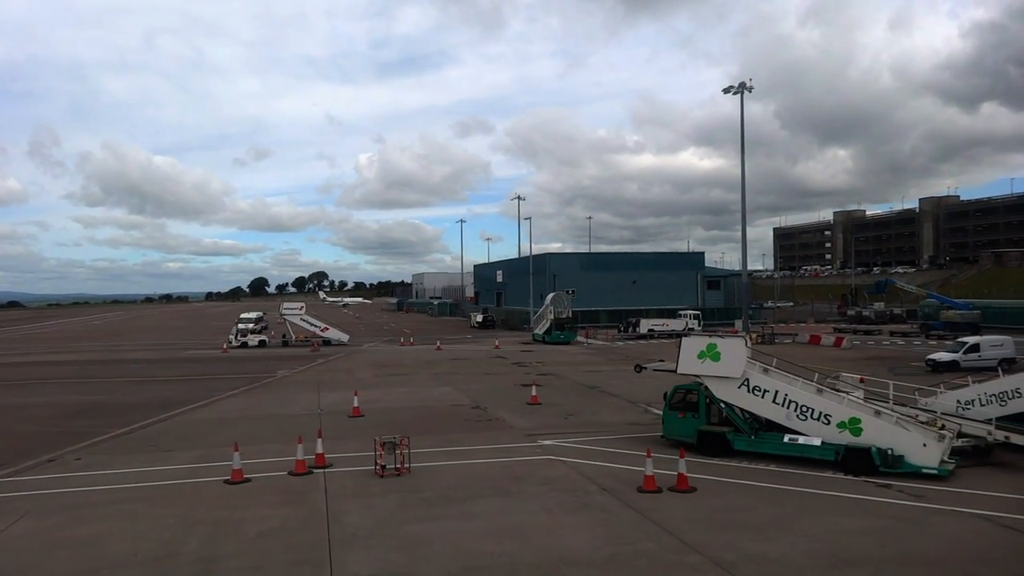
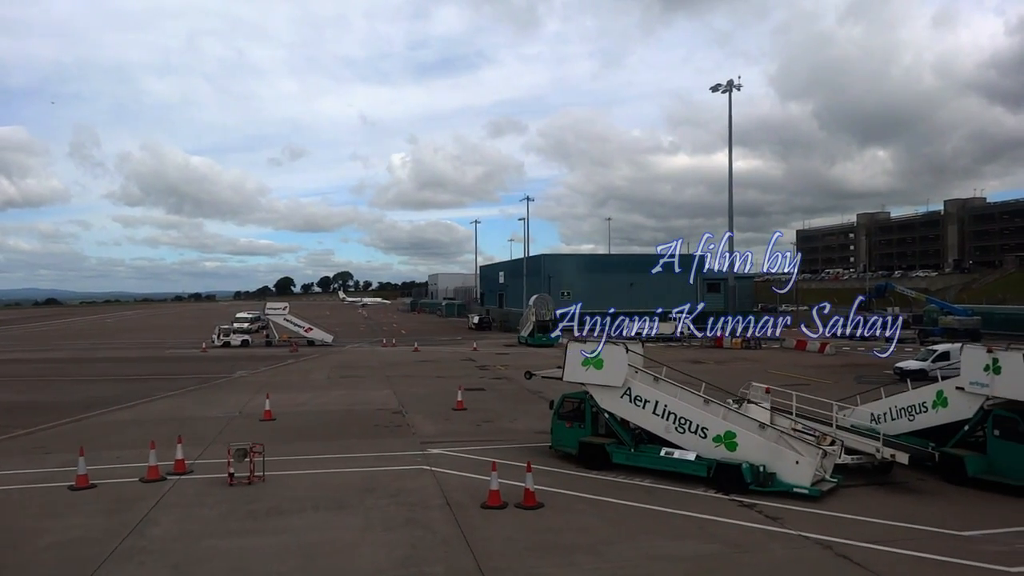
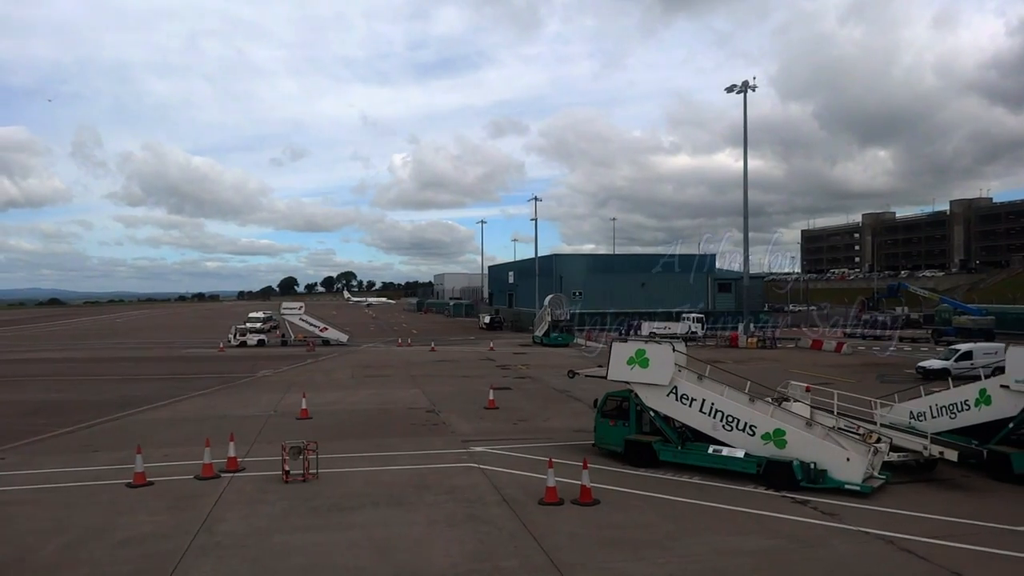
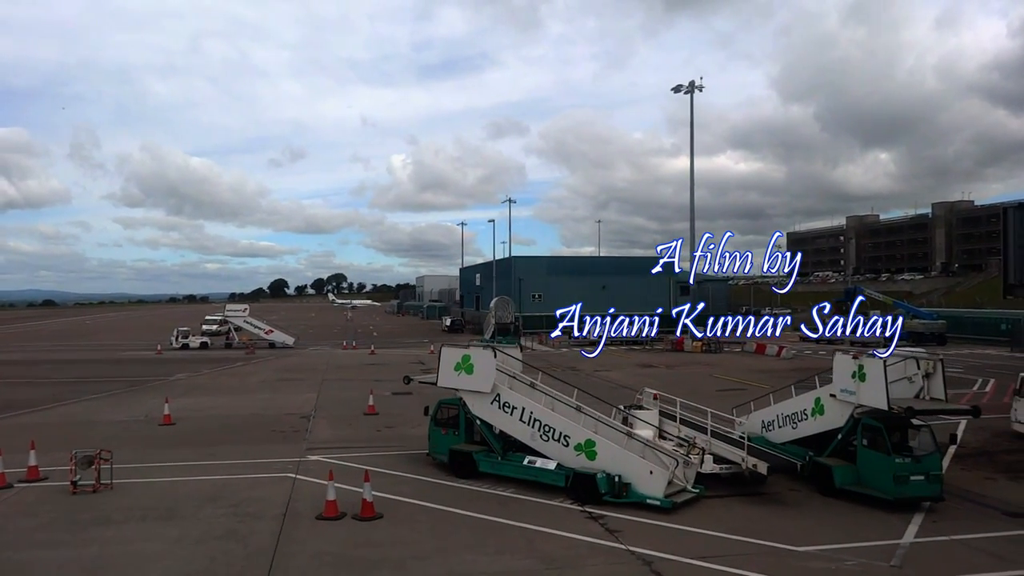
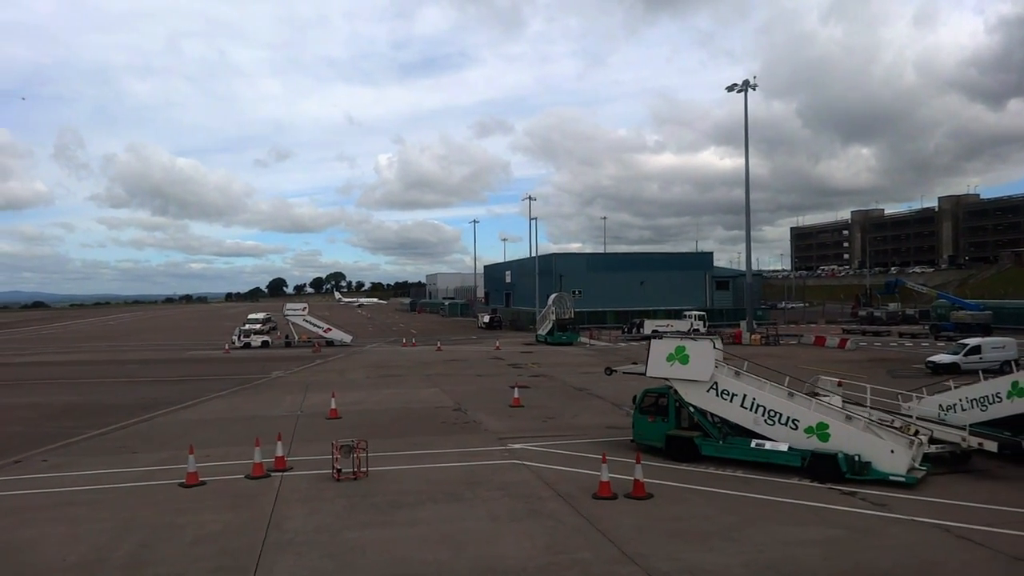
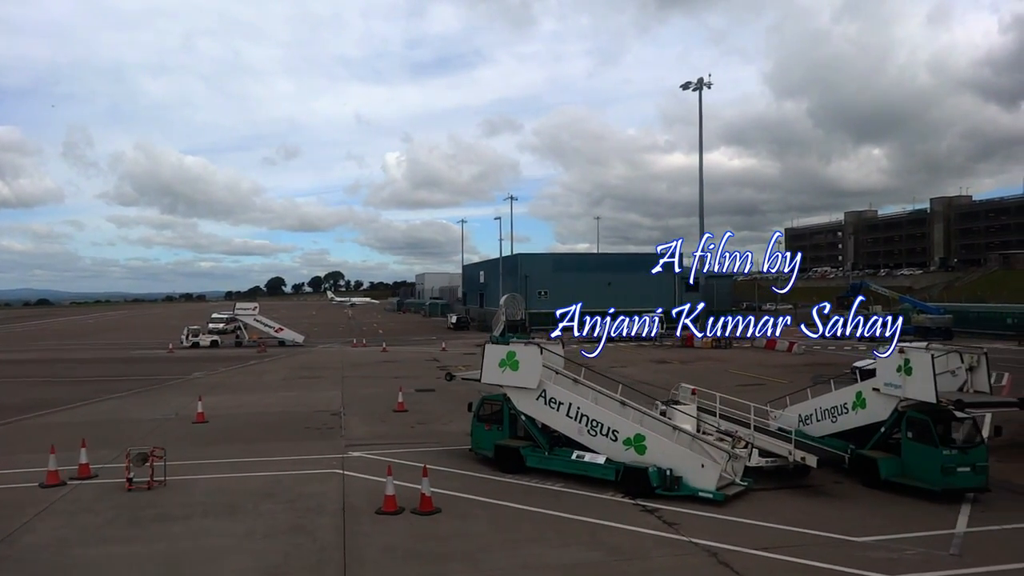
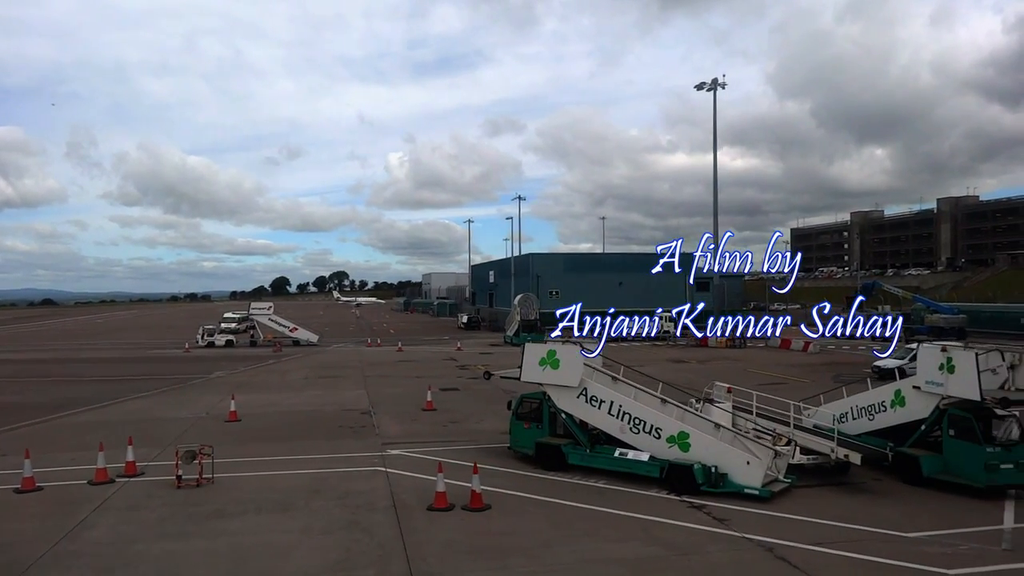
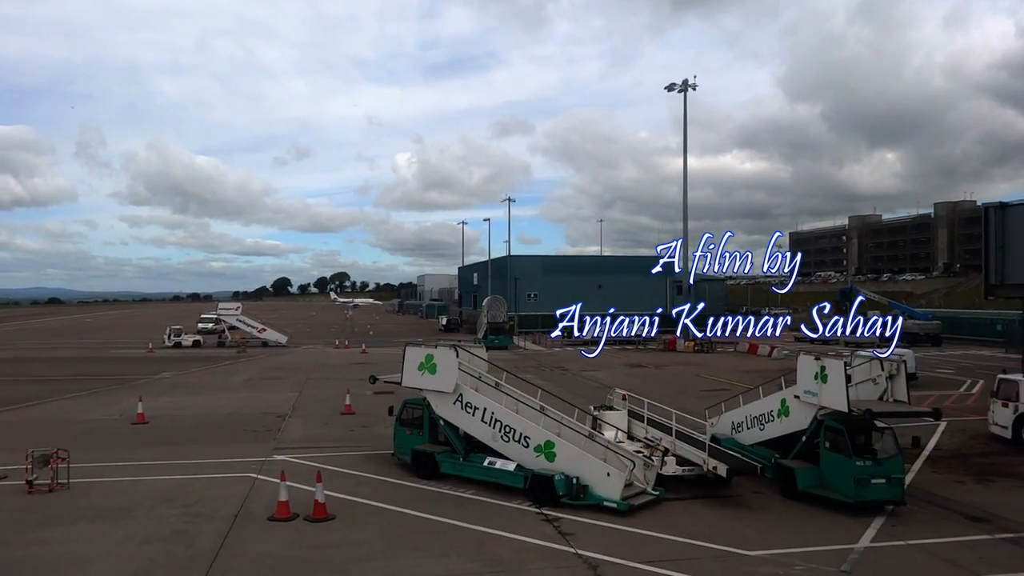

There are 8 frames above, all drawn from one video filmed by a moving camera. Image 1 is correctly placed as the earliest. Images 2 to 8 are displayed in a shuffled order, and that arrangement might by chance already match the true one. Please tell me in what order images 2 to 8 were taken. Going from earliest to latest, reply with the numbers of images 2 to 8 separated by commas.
5, 3, 2, 7, 6, 4, 8
